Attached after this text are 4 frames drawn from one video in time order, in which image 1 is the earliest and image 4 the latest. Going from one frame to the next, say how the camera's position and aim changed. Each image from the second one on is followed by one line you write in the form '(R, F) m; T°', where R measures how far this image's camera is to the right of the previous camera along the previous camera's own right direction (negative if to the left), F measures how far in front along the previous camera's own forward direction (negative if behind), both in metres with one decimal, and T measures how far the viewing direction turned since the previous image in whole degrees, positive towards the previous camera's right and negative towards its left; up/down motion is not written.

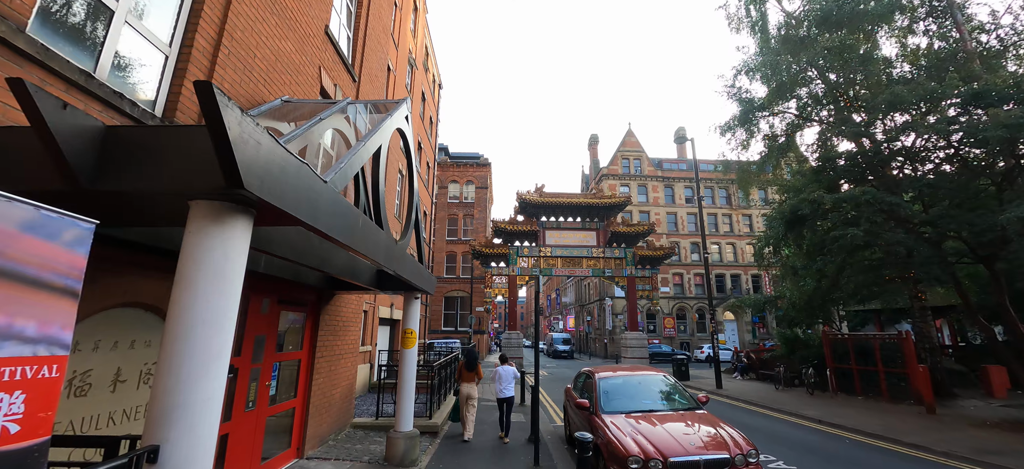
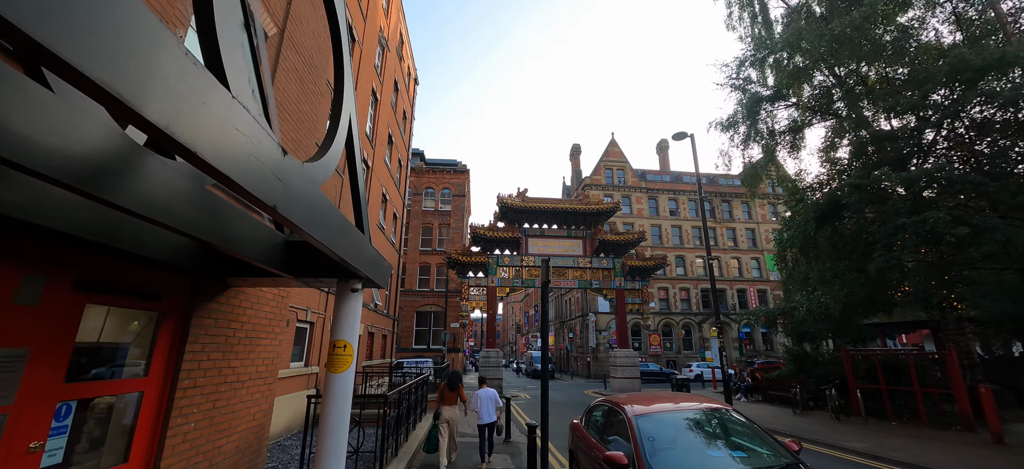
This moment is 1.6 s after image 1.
(-0.2, +2.1) m; +3°
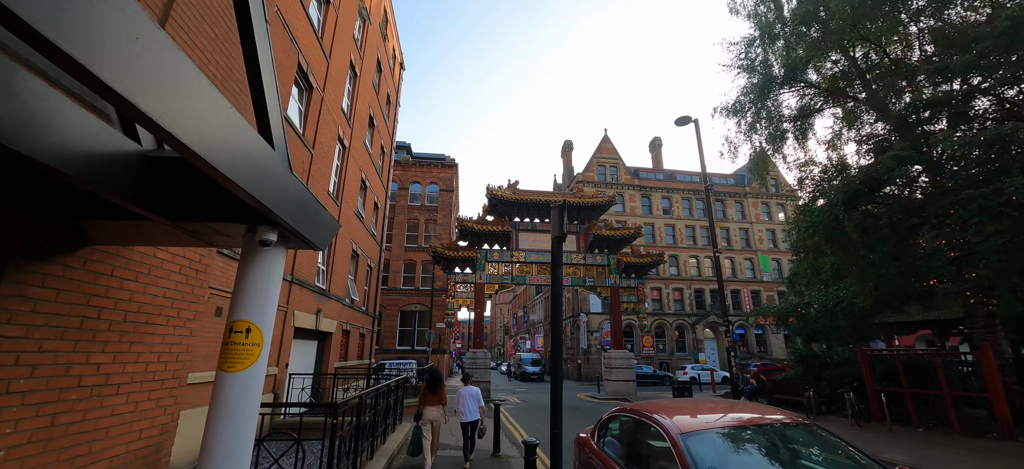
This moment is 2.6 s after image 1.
(-0.1, +1.3) m; +2°
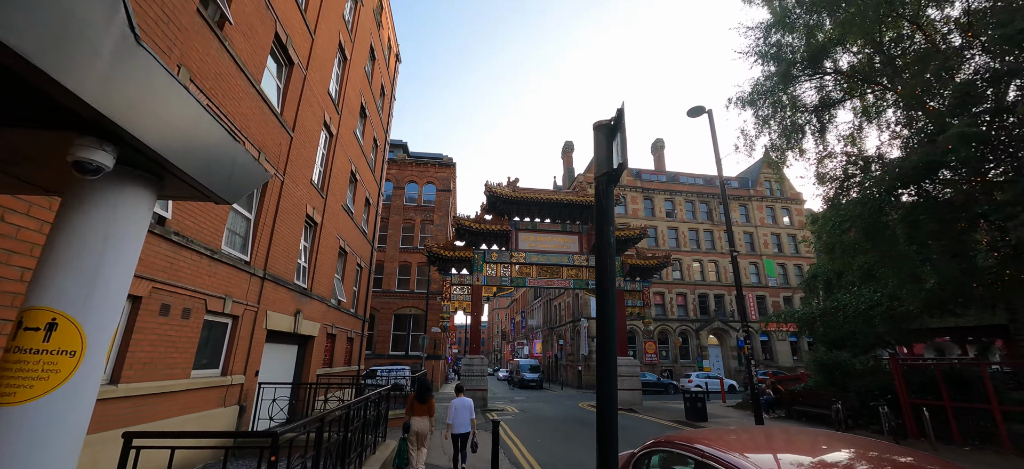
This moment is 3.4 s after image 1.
(-0.1, +1.1) m; 0°
